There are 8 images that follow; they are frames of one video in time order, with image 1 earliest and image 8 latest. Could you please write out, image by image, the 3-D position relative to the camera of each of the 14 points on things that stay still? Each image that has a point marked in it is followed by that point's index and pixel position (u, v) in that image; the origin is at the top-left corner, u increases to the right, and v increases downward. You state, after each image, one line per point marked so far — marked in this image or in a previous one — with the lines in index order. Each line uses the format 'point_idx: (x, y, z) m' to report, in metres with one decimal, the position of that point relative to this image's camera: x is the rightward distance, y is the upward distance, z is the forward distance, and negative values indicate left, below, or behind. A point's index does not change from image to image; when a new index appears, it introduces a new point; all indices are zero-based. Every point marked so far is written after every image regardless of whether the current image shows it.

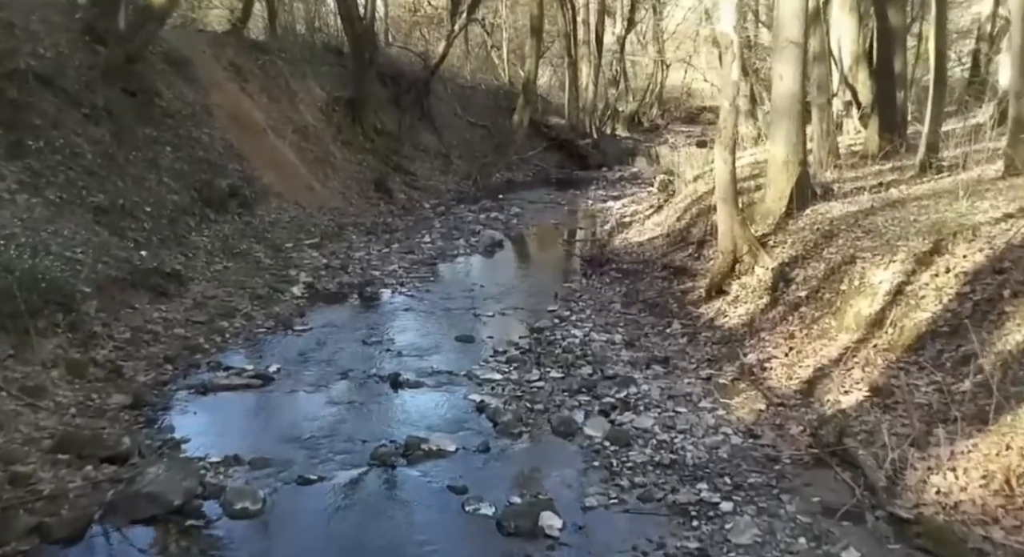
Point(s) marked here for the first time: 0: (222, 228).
0: (-5.4, +0.9, +16.1) m
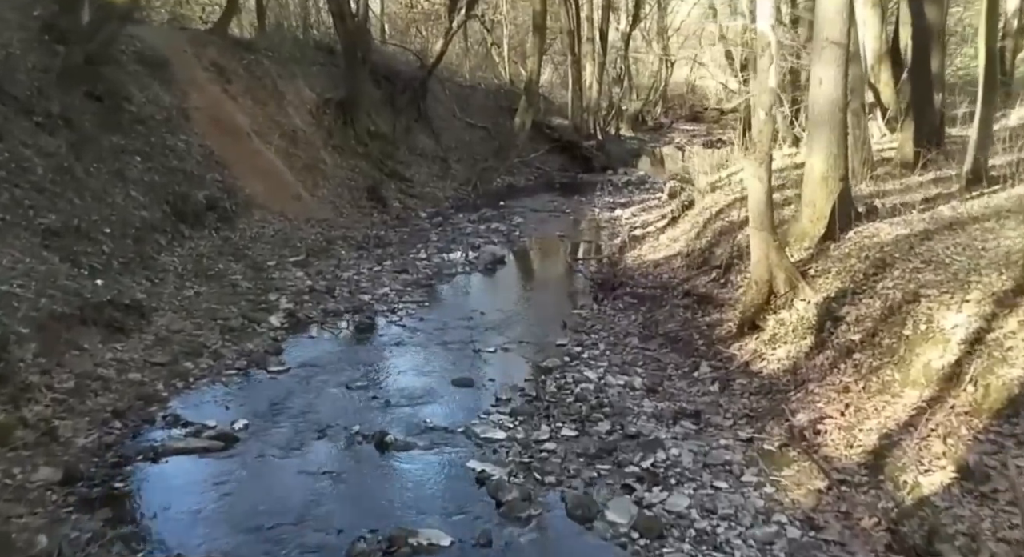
0: (-5.3, +0.6, +14.6) m
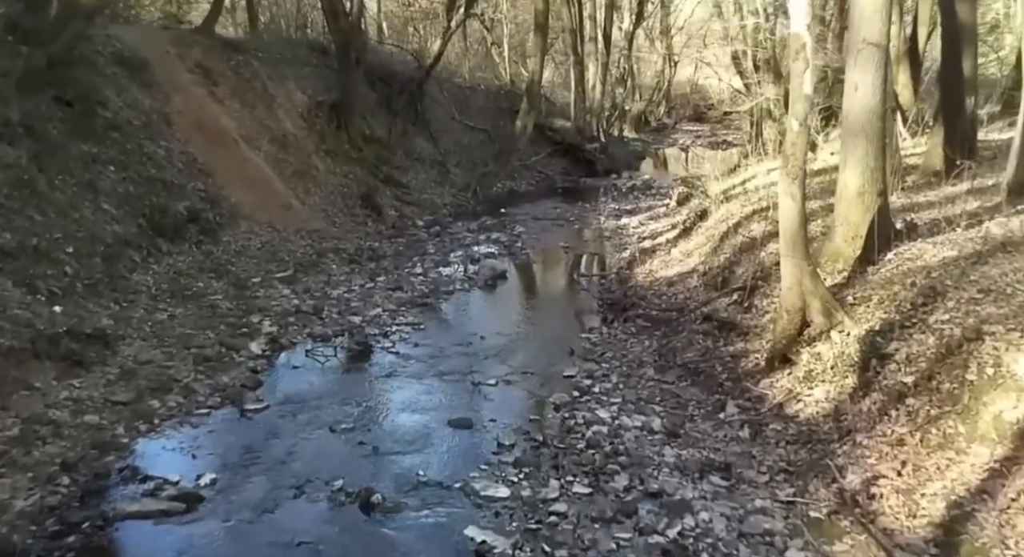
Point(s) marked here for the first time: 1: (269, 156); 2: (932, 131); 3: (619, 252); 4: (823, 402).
0: (-5.3, +0.3, +13.6) m
1: (-5.6, +2.8, +19.9) m
2: (+7.3, +2.5, +15.1) m
3: (+2.1, +0.5, +17.3) m
4: (+2.9, -1.1, +7.9) m
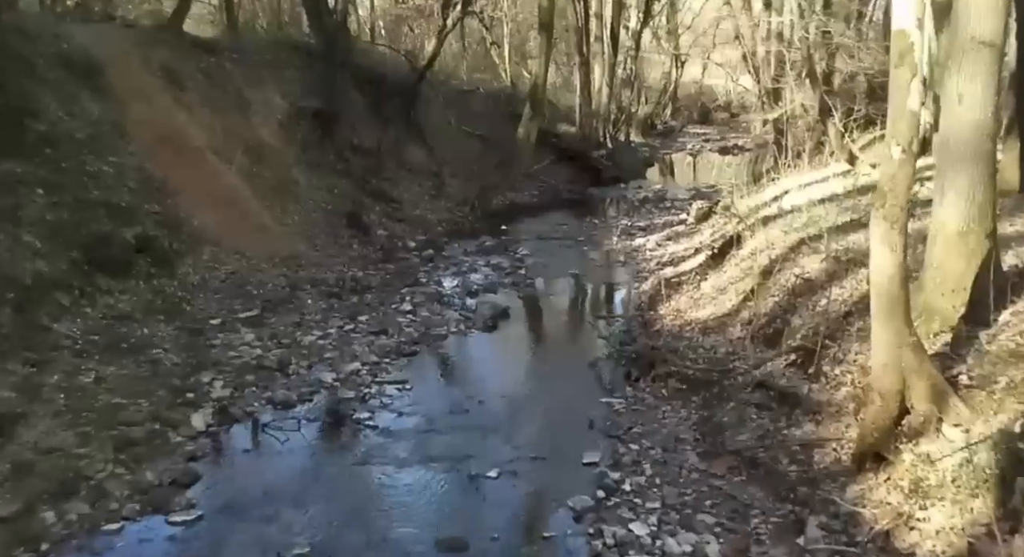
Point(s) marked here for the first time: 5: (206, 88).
0: (-5.2, -0.3, +11.4) m
1: (-5.5, +2.2, +17.8) m
2: (+7.3, +2.0, +12.9) m
3: (+2.2, -0.1, +15.2) m
4: (+2.9, -1.7, +5.8) m
5: (-6.6, +4.1, +18.7) m
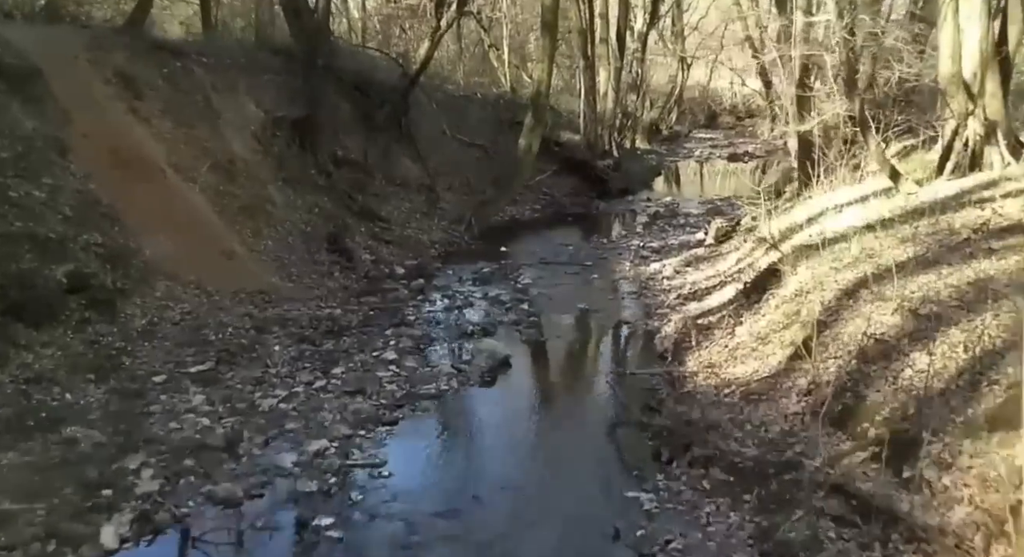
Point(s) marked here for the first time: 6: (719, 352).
0: (-5.2, -0.9, +9.4) m
1: (-5.5, +1.6, +15.8) m
2: (+7.4, +1.4, +10.9) m
3: (+2.2, -0.7, +13.2) m
4: (+2.9, -2.3, +3.8) m
5: (-6.6, +3.5, +16.7) m
6: (+2.6, -0.9, +10.8) m
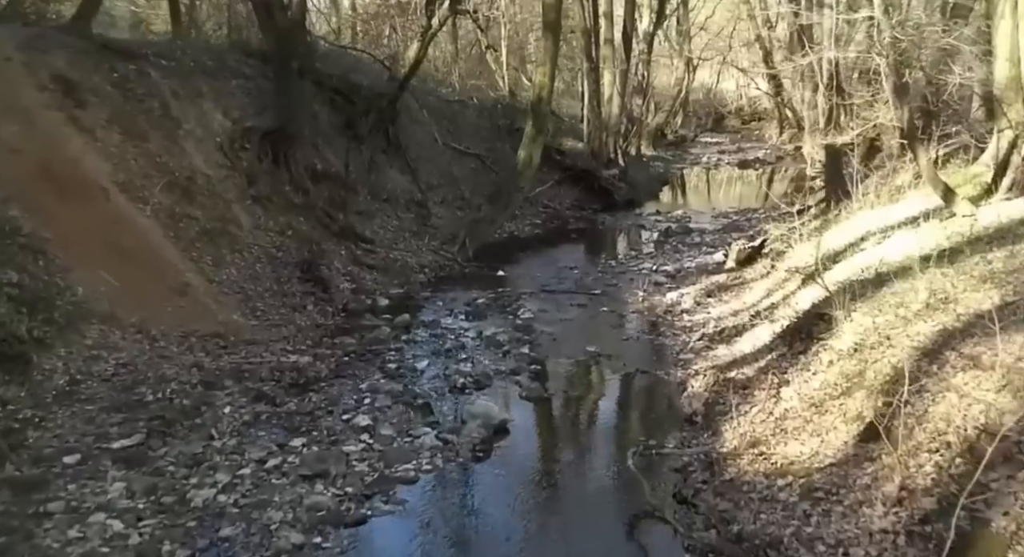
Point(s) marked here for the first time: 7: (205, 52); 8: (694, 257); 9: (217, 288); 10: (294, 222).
0: (-5.2, -1.4, +7.4) m
1: (-5.5, +1.1, +13.7) m
2: (+7.3, +0.9, +8.9) m
3: (+2.2, -1.2, +11.2) m
4: (+2.9, -2.8, +1.8) m
5: (-6.6, +3.0, +14.6) m
6: (+2.5, -1.4, +8.8) m
7: (-6.4, +4.7, +18.1) m
8: (+4.0, +0.5, +18.9) m
9: (-4.5, -0.1, +13.3) m
10: (-4.0, +1.1, +16.0) m
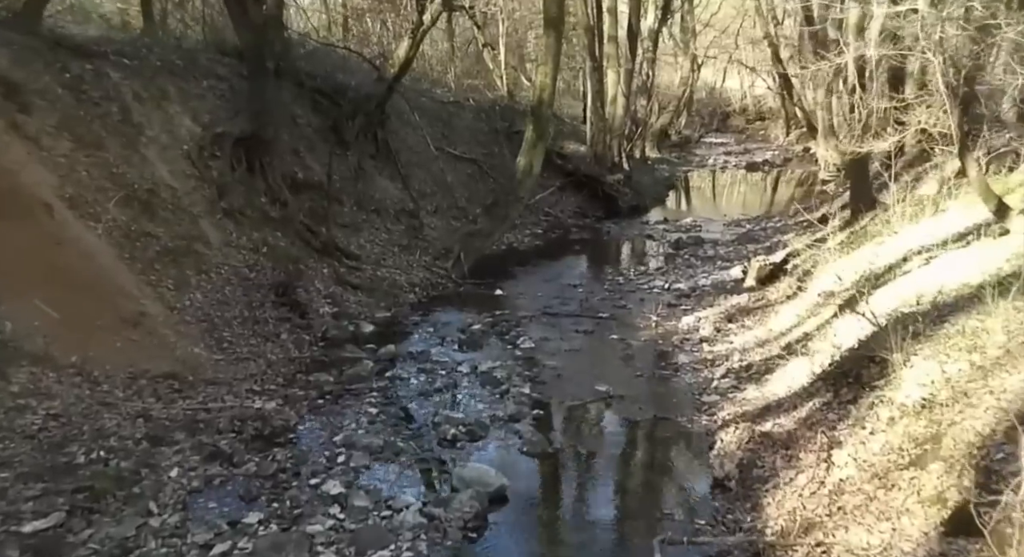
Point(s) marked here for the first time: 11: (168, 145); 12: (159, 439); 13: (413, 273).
0: (-5.2, -1.8, +5.9) m
1: (-5.6, +0.7, +12.2) m
2: (+7.3, +0.5, +7.4) m
3: (+2.1, -1.6, +9.6) m
4: (+2.9, -3.2, +0.2) m
5: (-6.6, +2.6, +13.1) m
6: (+2.5, -1.8, +7.2) m
7: (-6.4, +4.4, +16.5) m
8: (+4.0, +0.1, +17.3) m
9: (-4.5, -0.5, +11.7) m
10: (-4.0, +0.7, +14.4) m
11: (-5.6, +2.2, +14.2) m
12: (-3.6, -1.6, +8.9) m
13: (-1.8, +0.1, +16.1) m
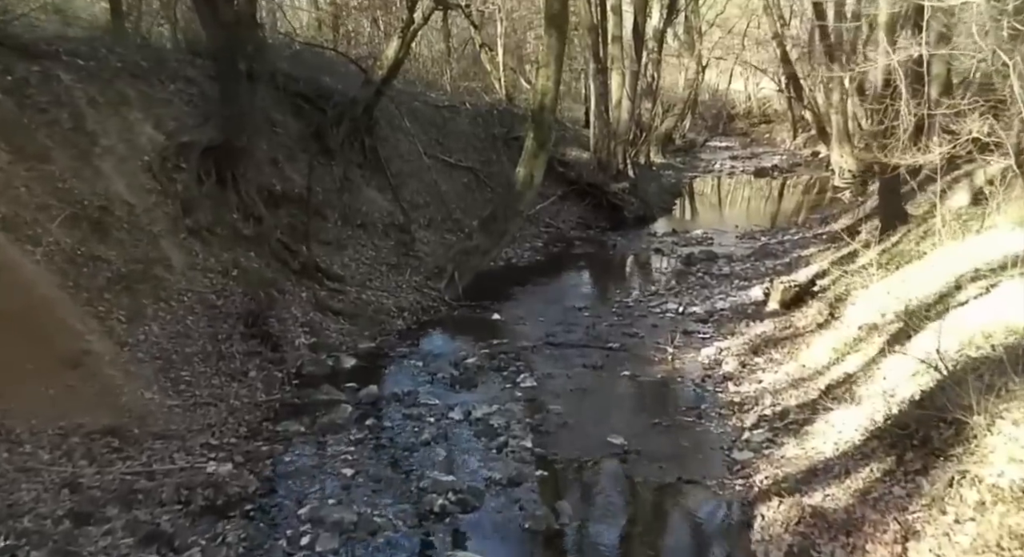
0: (-5.2, -2.2, +4.3) m
1: (-5.6, +0.3, +10.7) m
2: (+7.3, +0.1, +5.9) m
3: (+2.1, -2.0, +8.1) m
4: (+2.9, -3.5, -1.3) m
5: (-6.7, +2.2, +11.6) m
6: (+2.5, -2.2, +5.7) m
7: (-6.4, +4.0, +15.0) m
8: (+4.0, -0.3, +15.8) m
9: (-4.5, -0.9, +10.2) m
10: (-4.0, +0.3, +12.9) m
11: (-5.6, +1.8, +12.7) m
12: (-3.6, -2.0, +7.3) m
13: (-1.9, -0.3, +14.6) m
